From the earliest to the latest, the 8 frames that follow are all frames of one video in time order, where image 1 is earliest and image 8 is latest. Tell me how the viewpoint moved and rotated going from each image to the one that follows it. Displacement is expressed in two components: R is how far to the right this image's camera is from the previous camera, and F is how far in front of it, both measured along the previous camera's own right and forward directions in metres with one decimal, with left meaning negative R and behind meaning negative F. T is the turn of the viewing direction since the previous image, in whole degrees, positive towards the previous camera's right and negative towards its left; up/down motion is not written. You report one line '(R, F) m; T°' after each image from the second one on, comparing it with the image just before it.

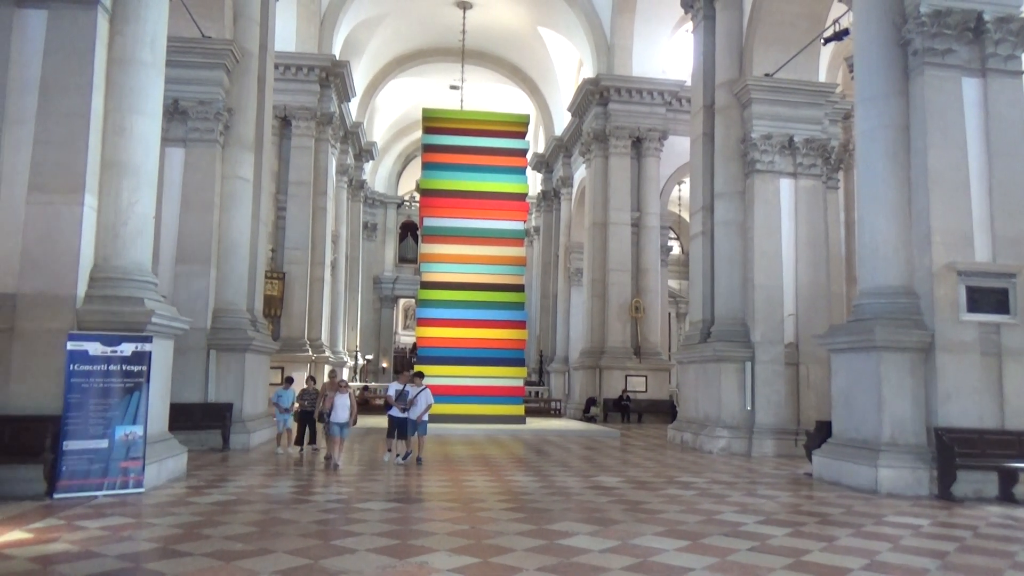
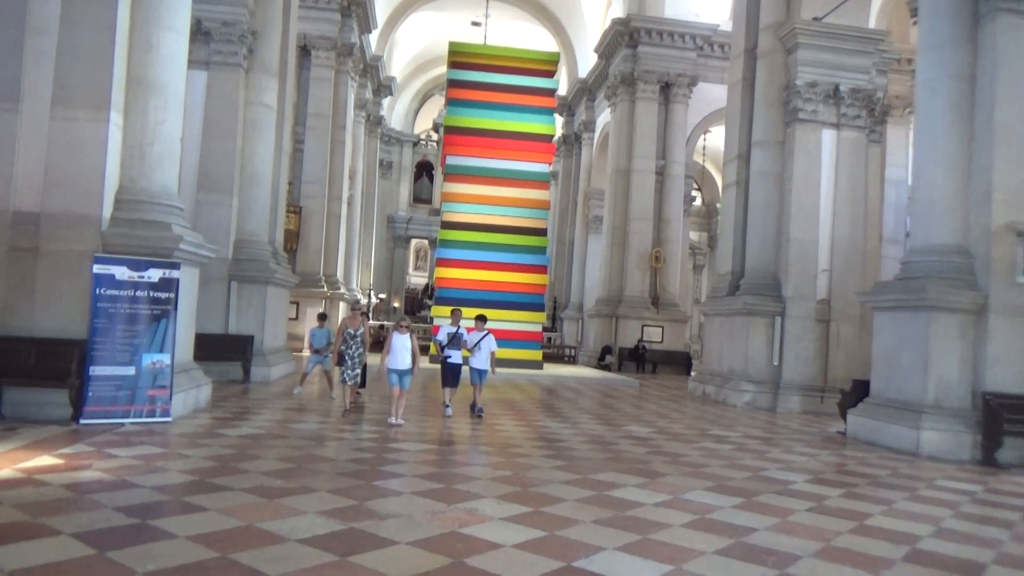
(-0.3, +0.3) m; 0°
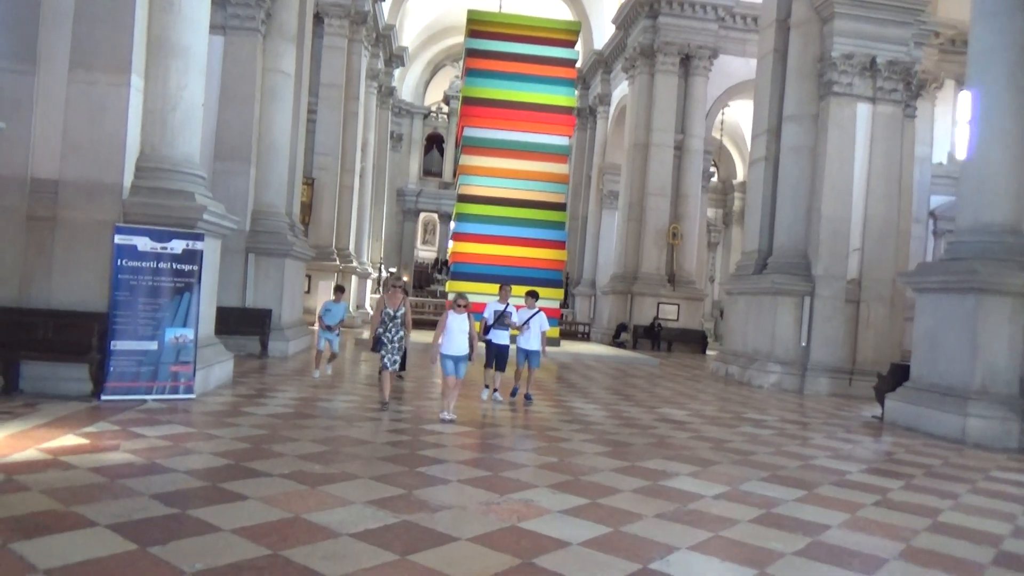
(-0.3, +0.3) m; 0°
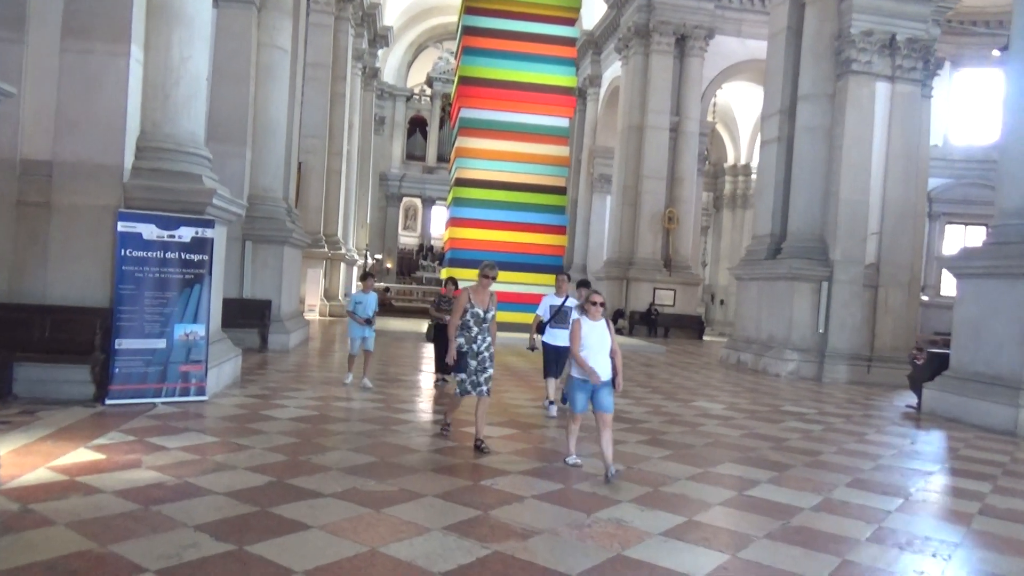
(-0.5, +0.5) m; +2°
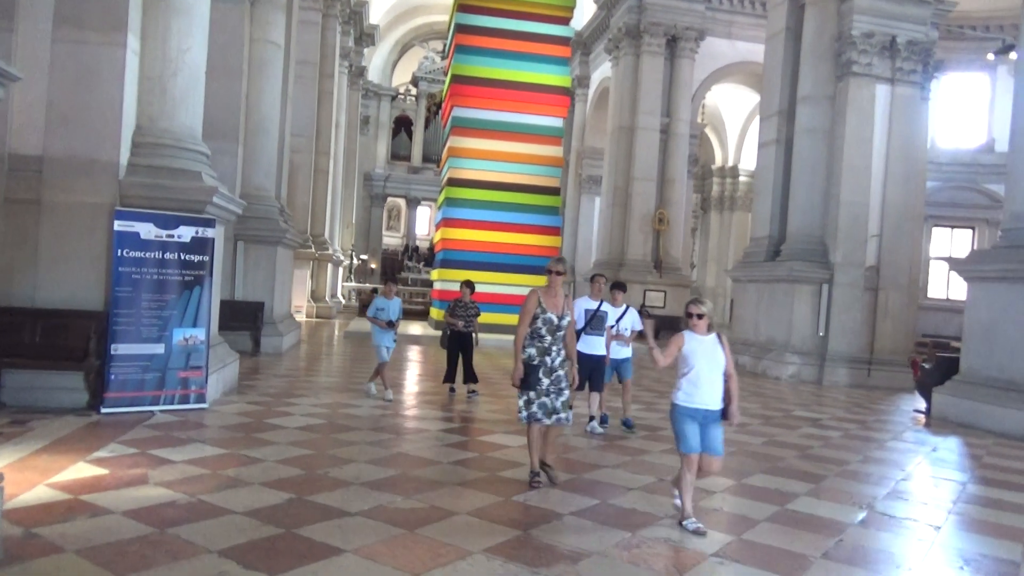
(-0.3, +0.2) m; +1°
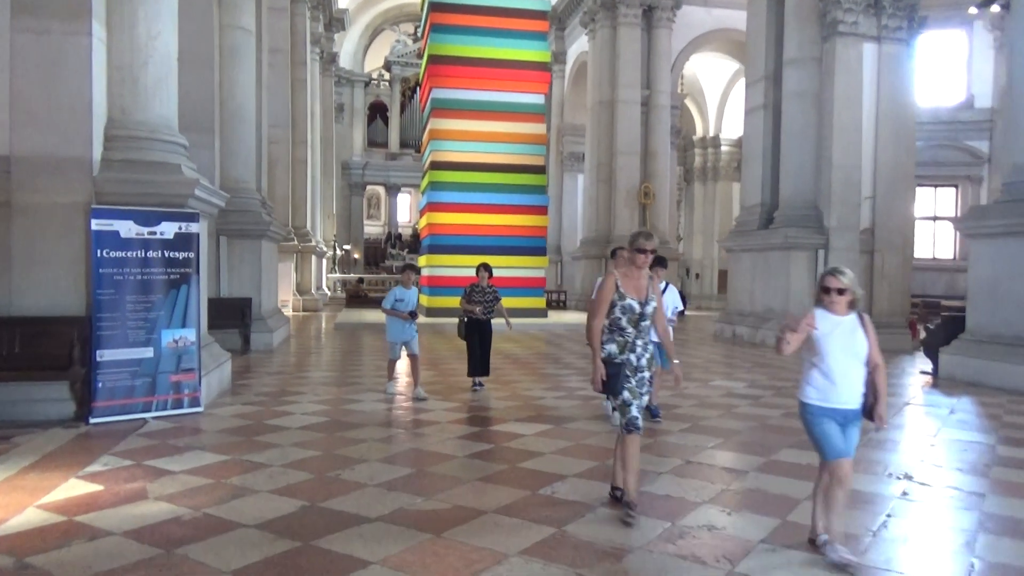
(-0.2, +0.2) m; +1°
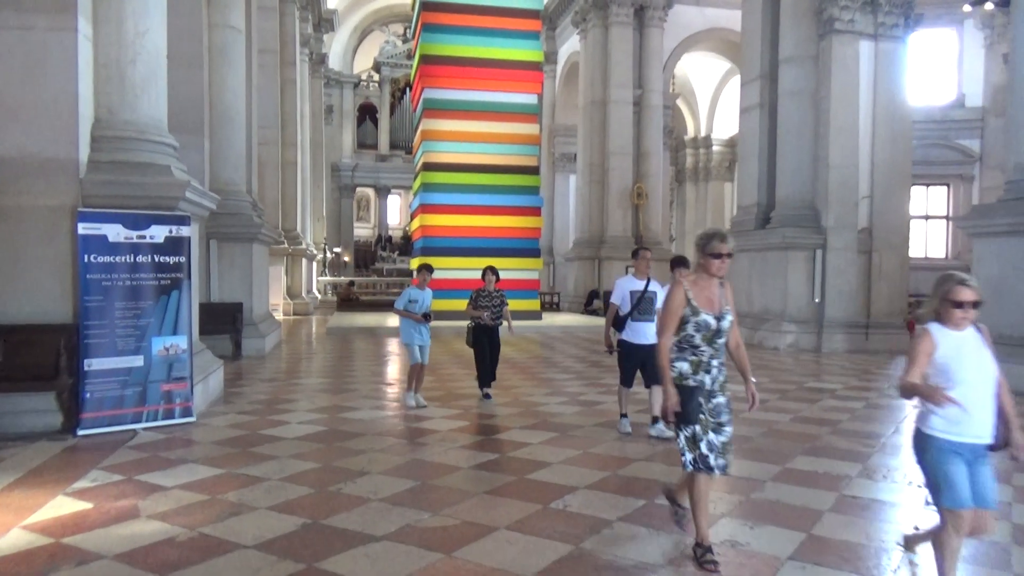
(-0.1, +0.2) m; +1°
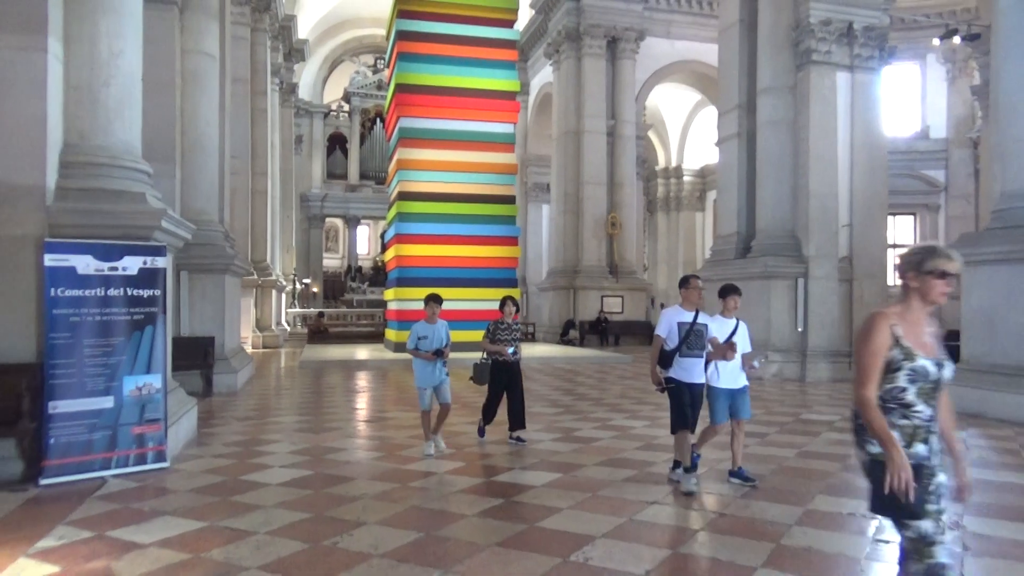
(-0.2, +0.2) m; +2°
